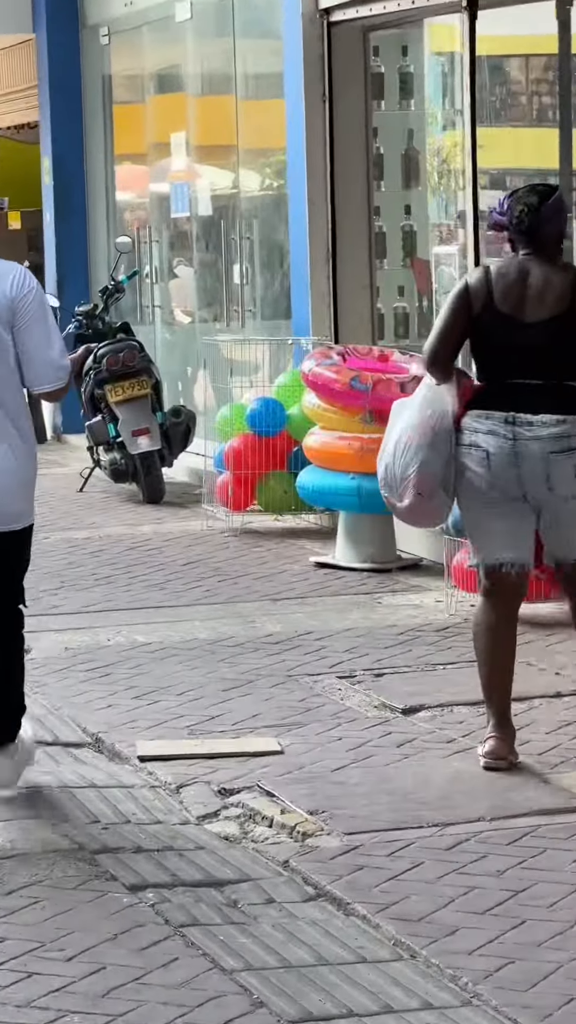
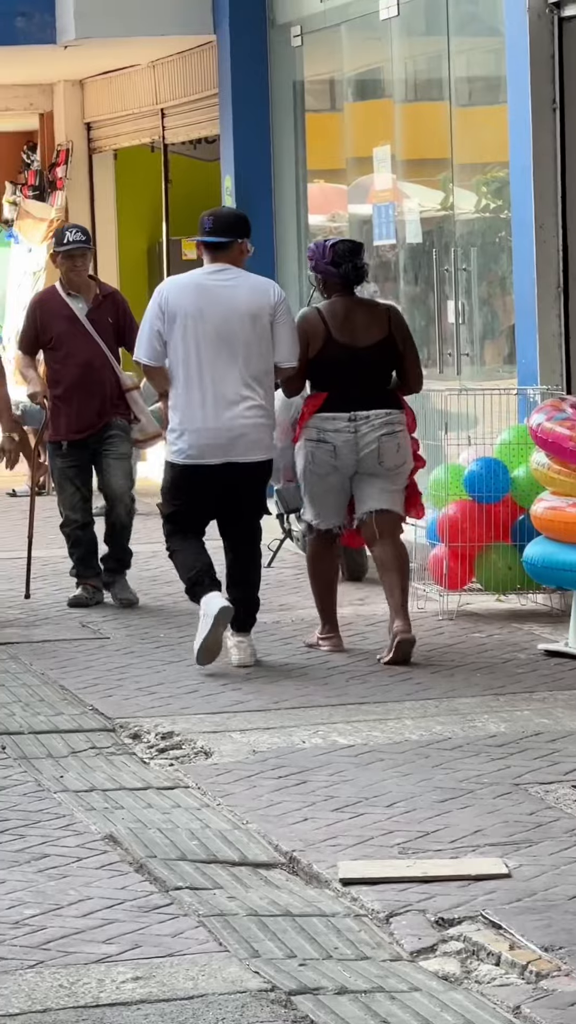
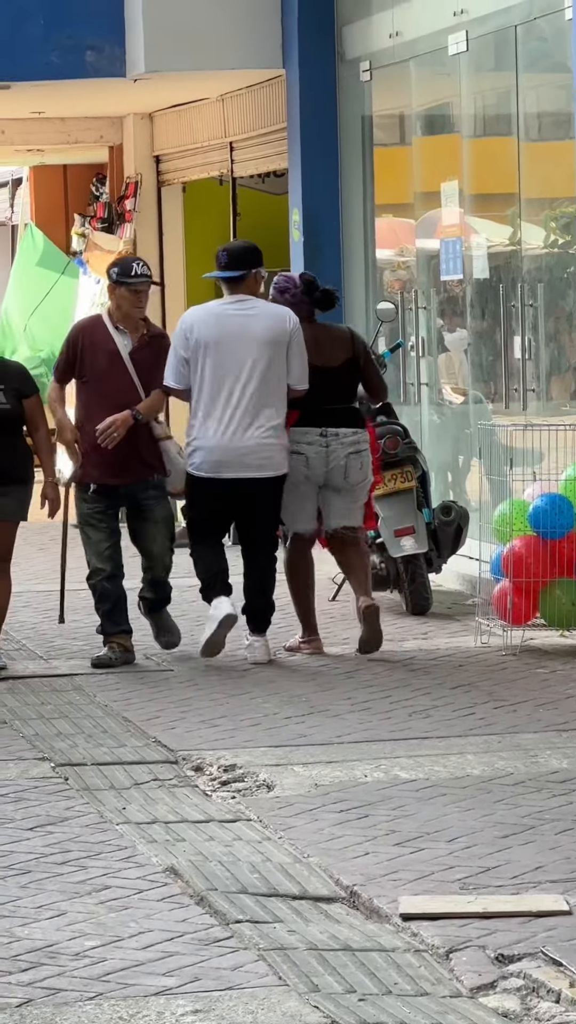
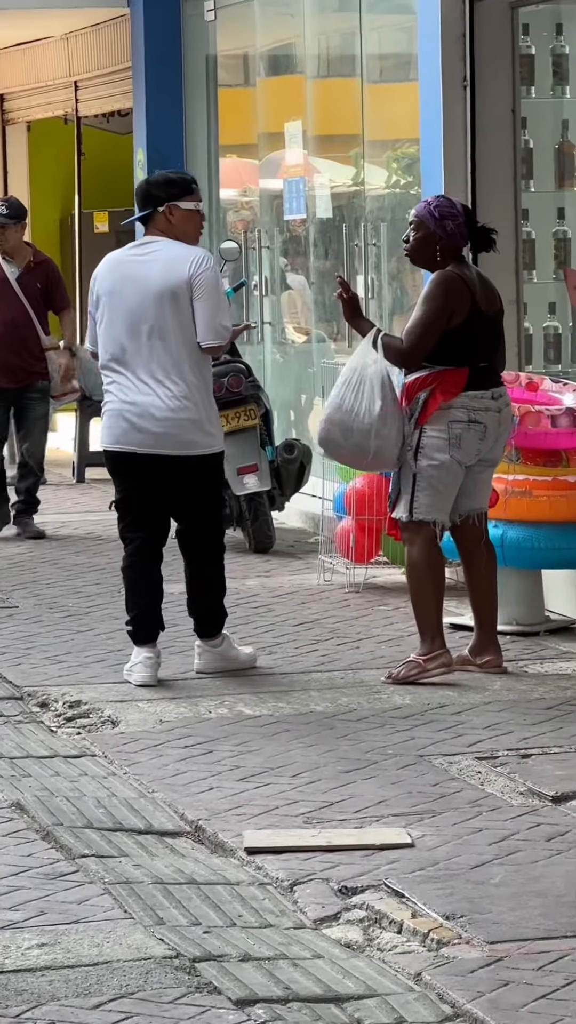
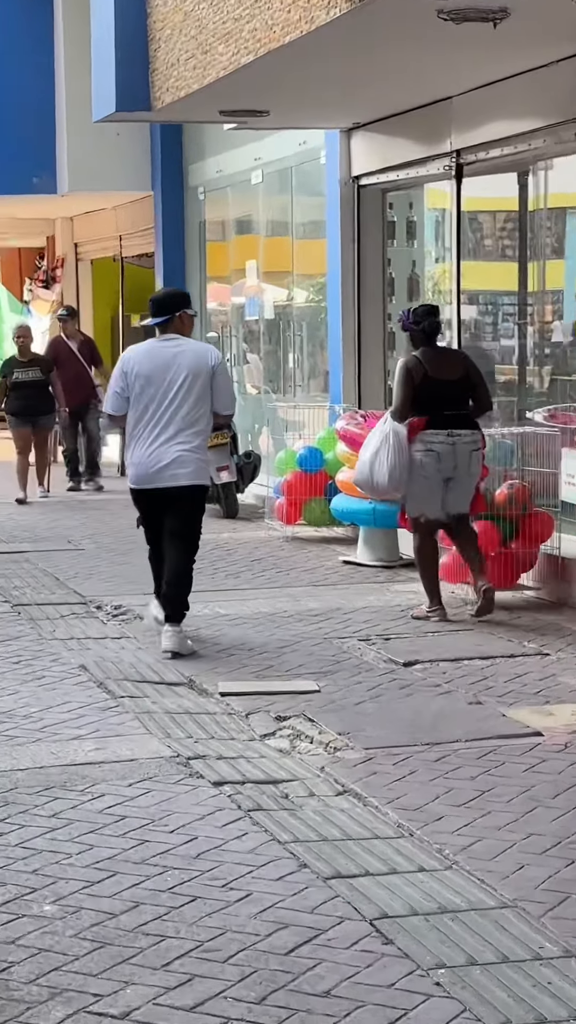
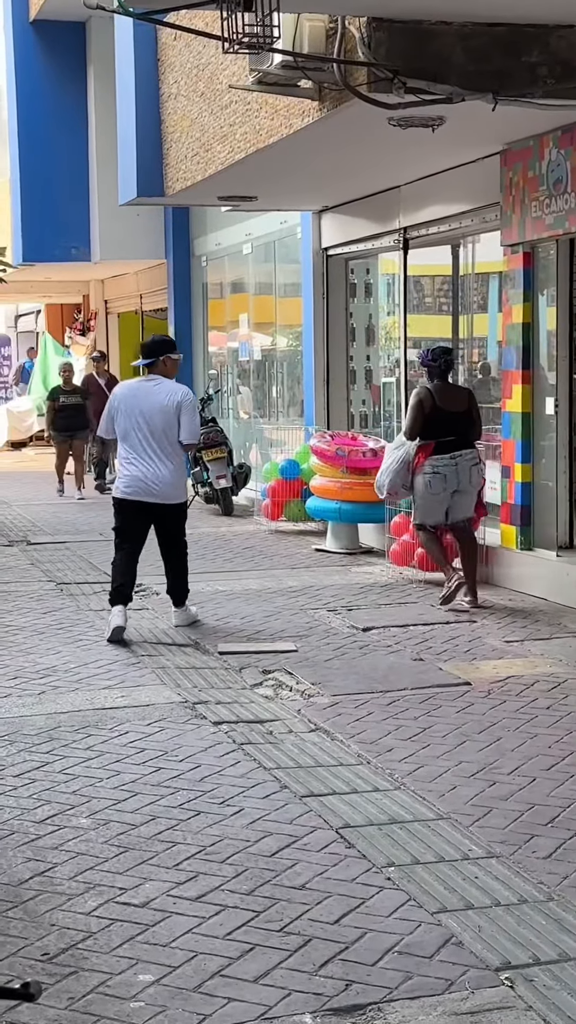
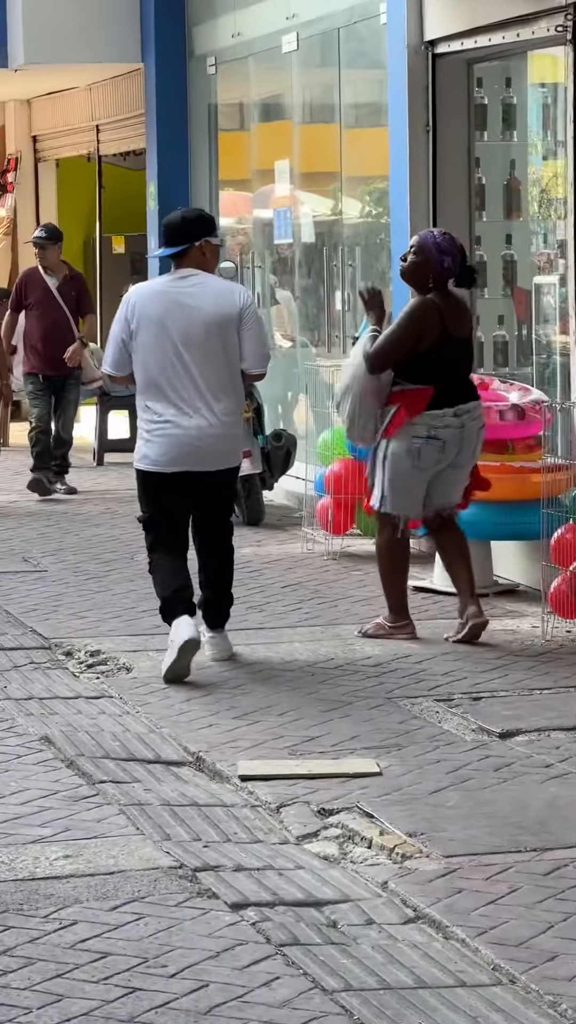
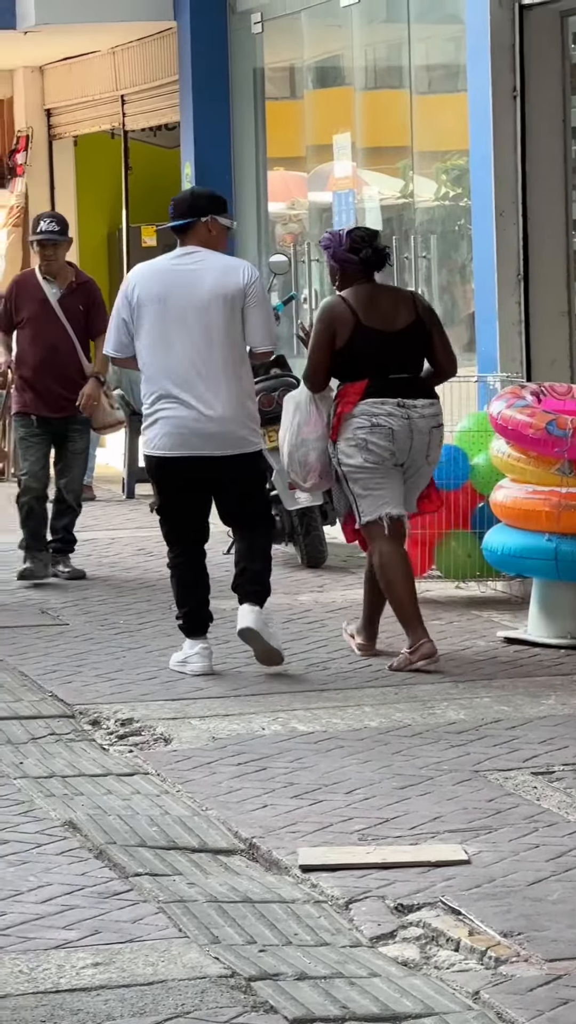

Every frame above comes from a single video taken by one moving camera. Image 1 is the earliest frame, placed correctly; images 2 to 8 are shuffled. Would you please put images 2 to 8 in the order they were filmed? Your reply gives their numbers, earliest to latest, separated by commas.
6, 5, 7, 4, 8, 2, 3
